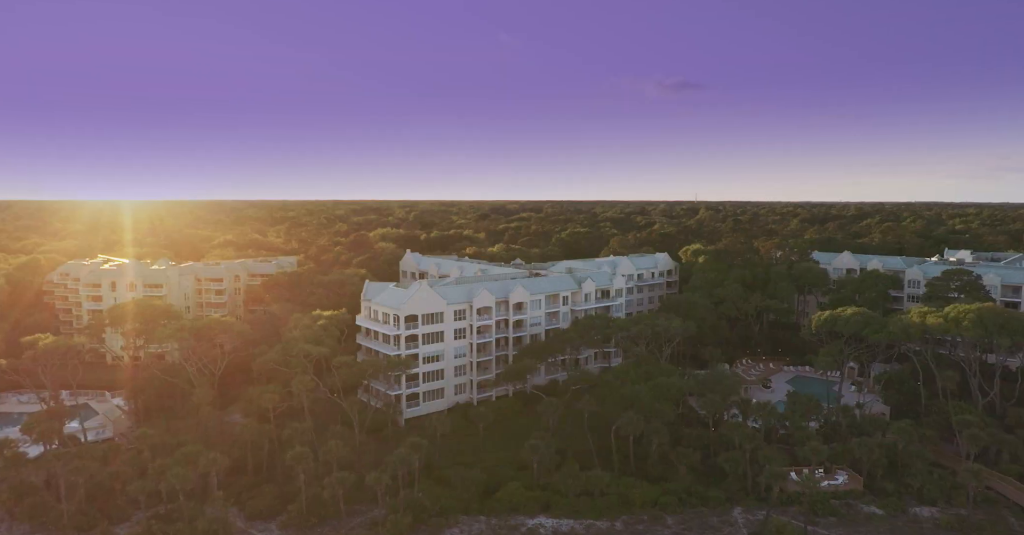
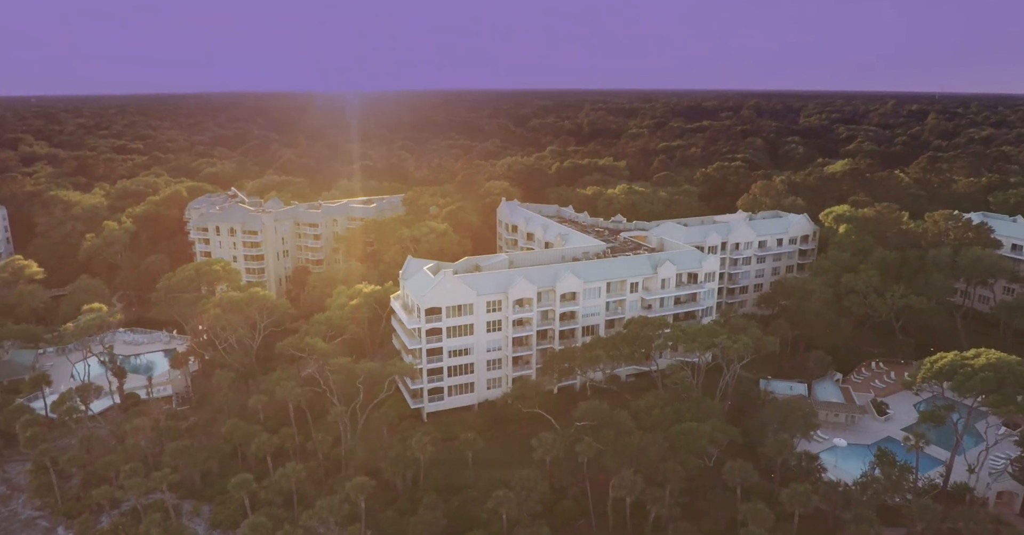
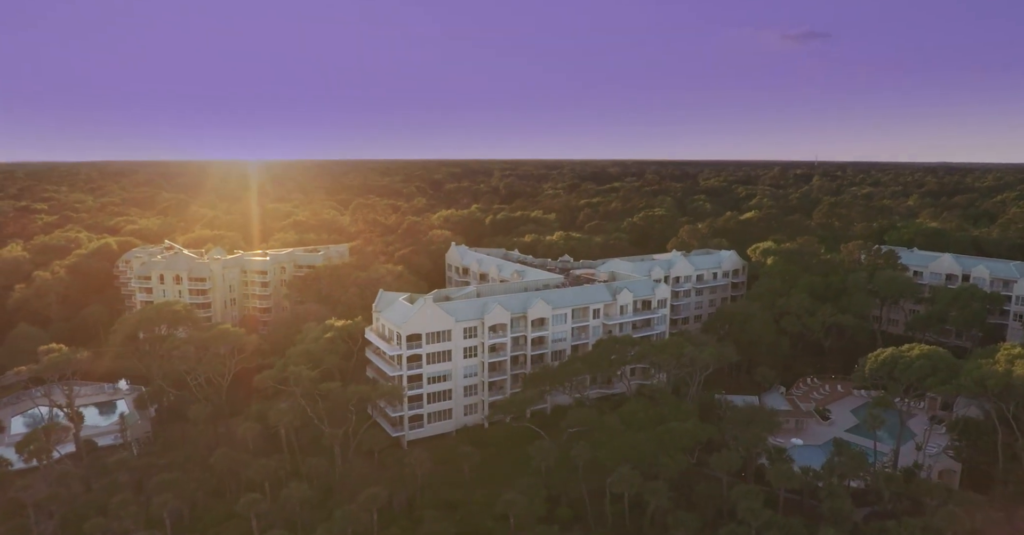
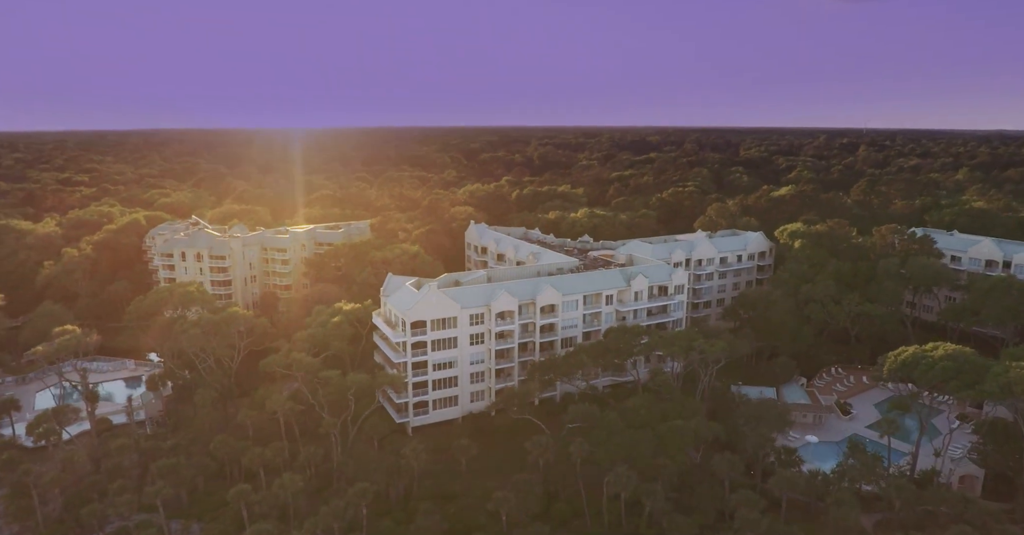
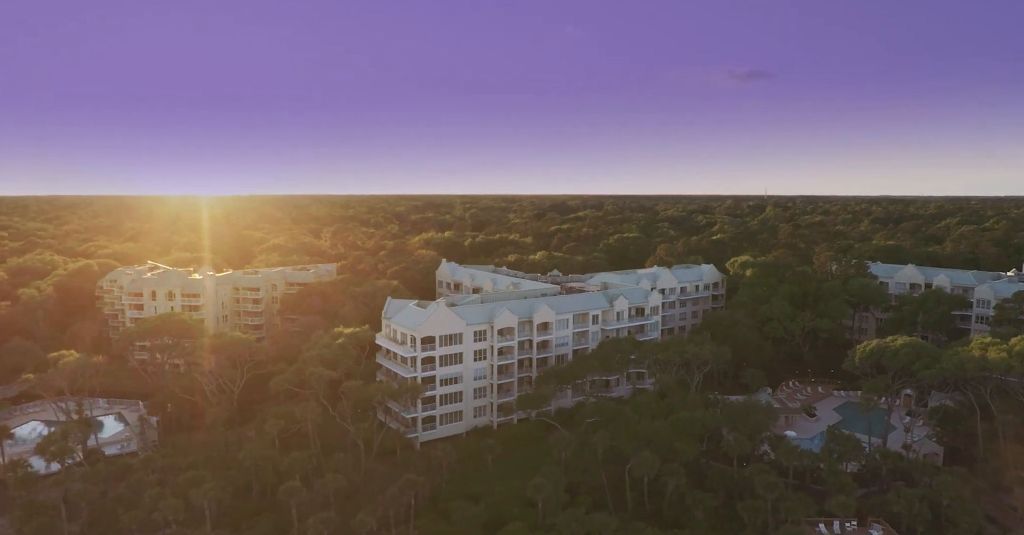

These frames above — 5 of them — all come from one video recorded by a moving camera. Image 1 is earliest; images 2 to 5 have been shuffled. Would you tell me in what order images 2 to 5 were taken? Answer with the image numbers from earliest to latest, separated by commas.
5, 3, 4, 2
